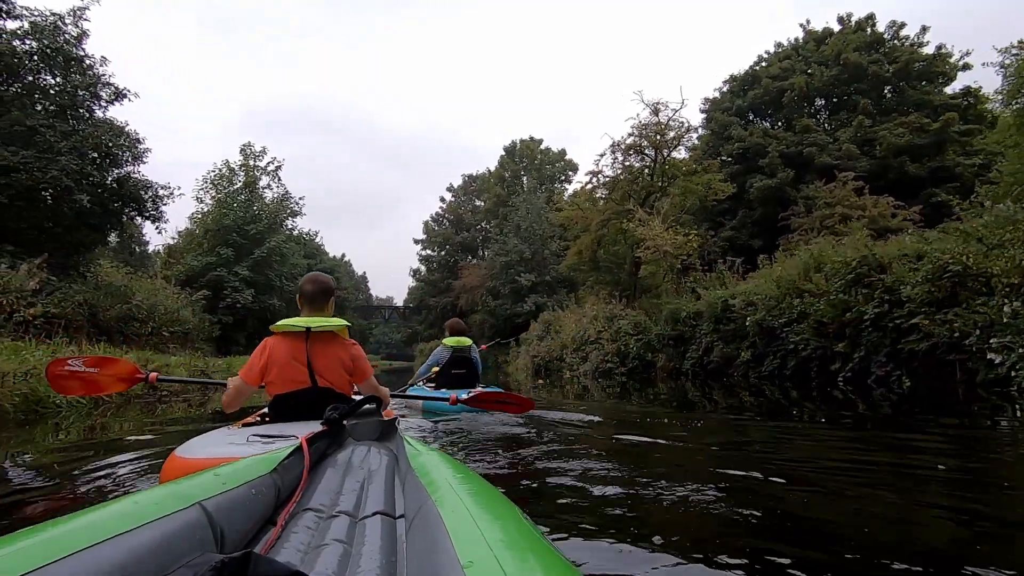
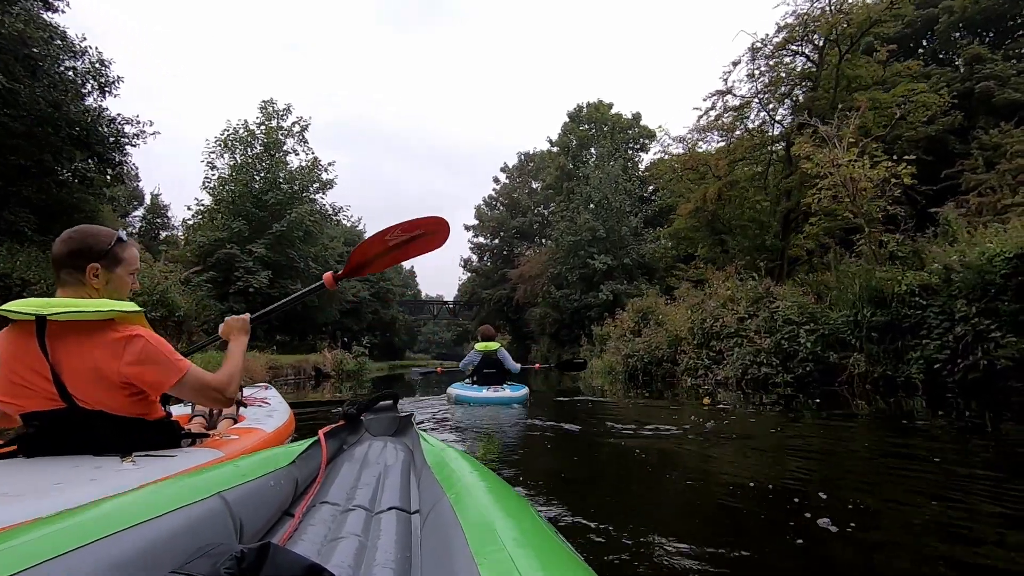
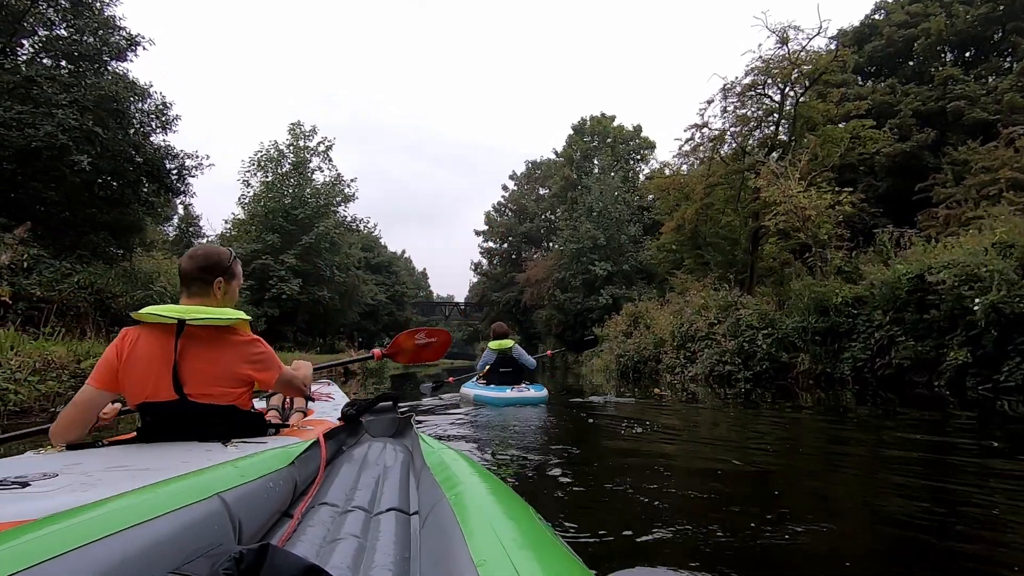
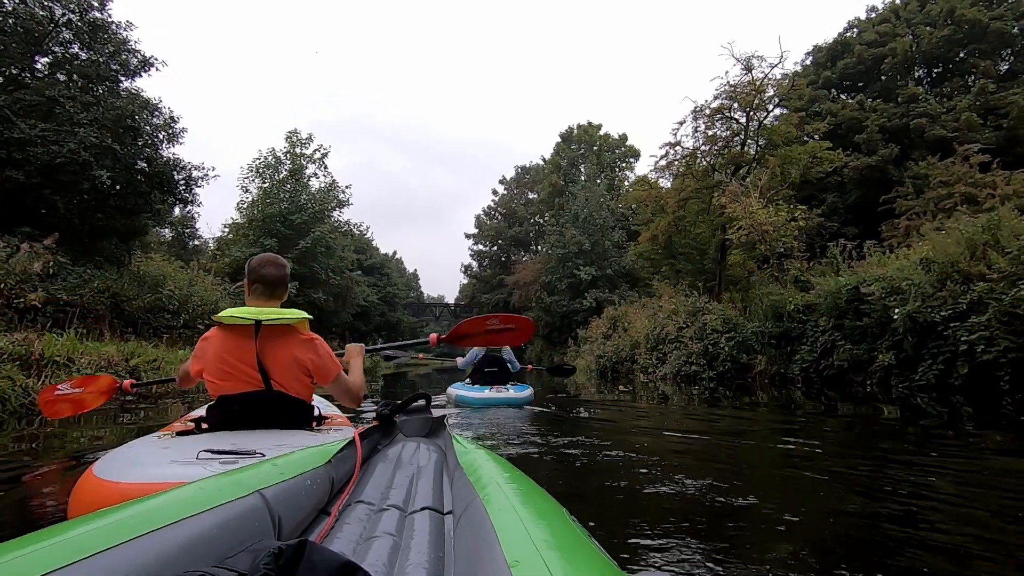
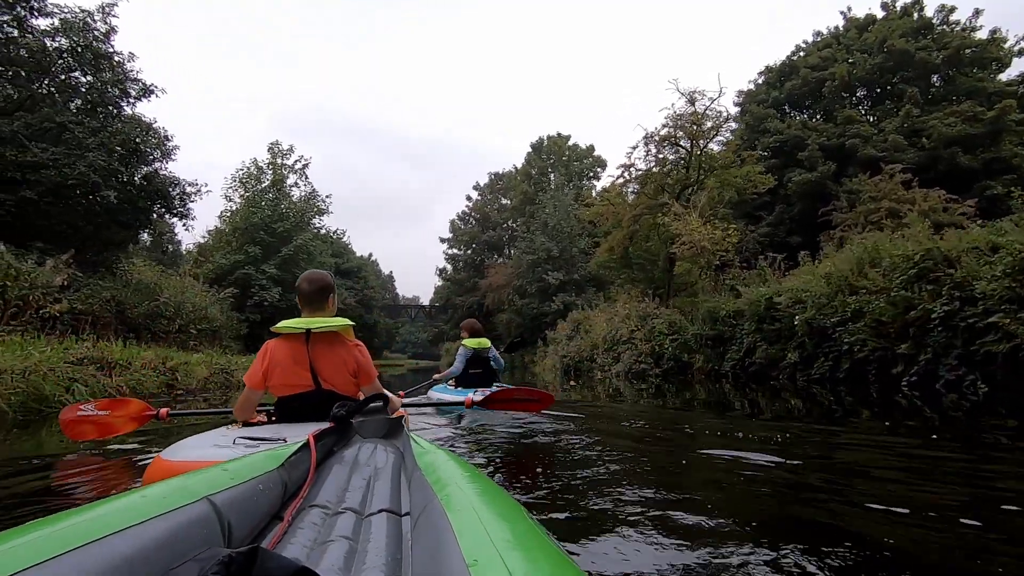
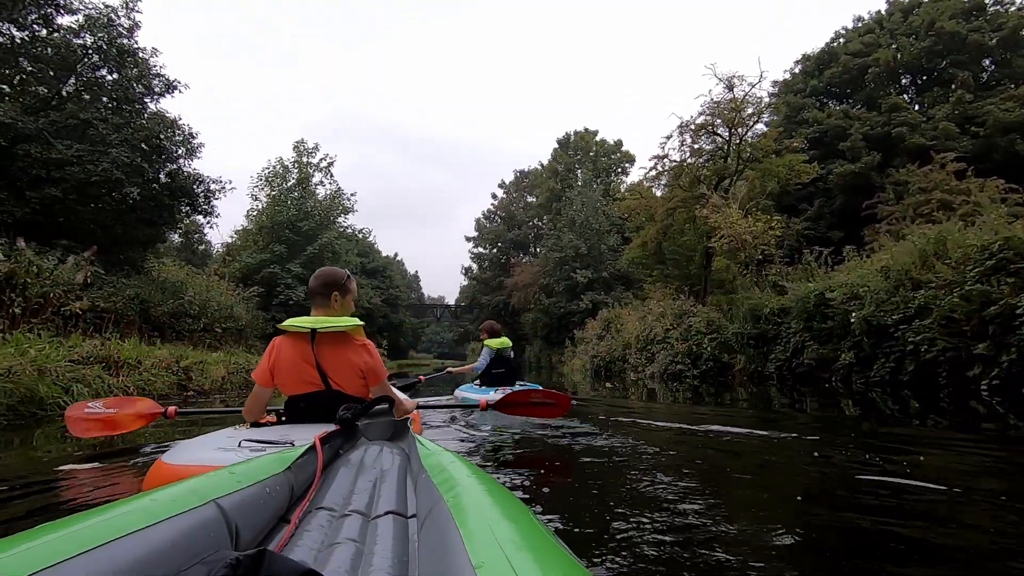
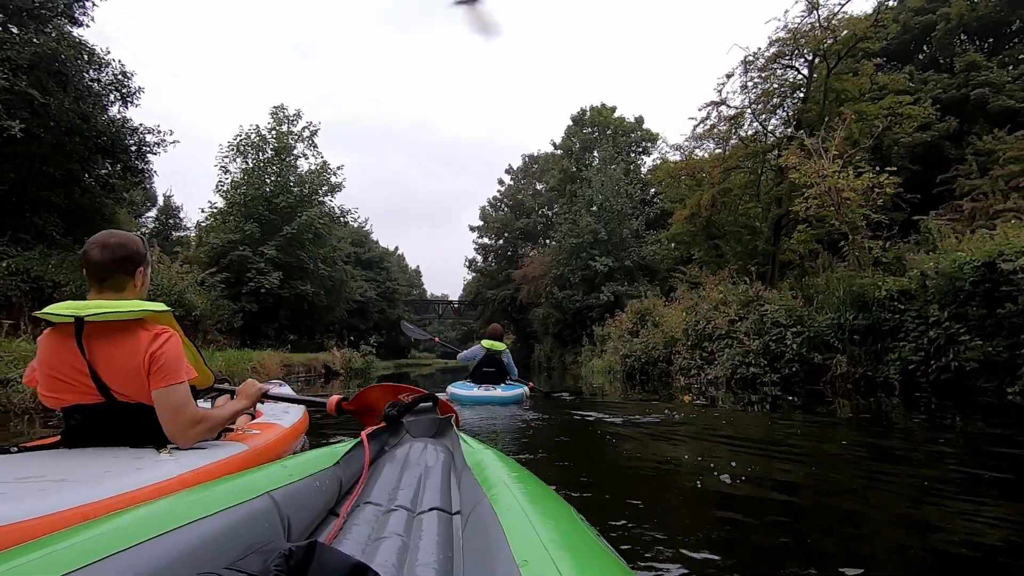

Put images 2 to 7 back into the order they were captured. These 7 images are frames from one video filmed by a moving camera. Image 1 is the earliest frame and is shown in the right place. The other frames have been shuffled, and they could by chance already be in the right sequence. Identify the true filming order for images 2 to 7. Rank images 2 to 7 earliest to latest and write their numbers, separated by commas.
5, 6, 4, 3, 7, 2
